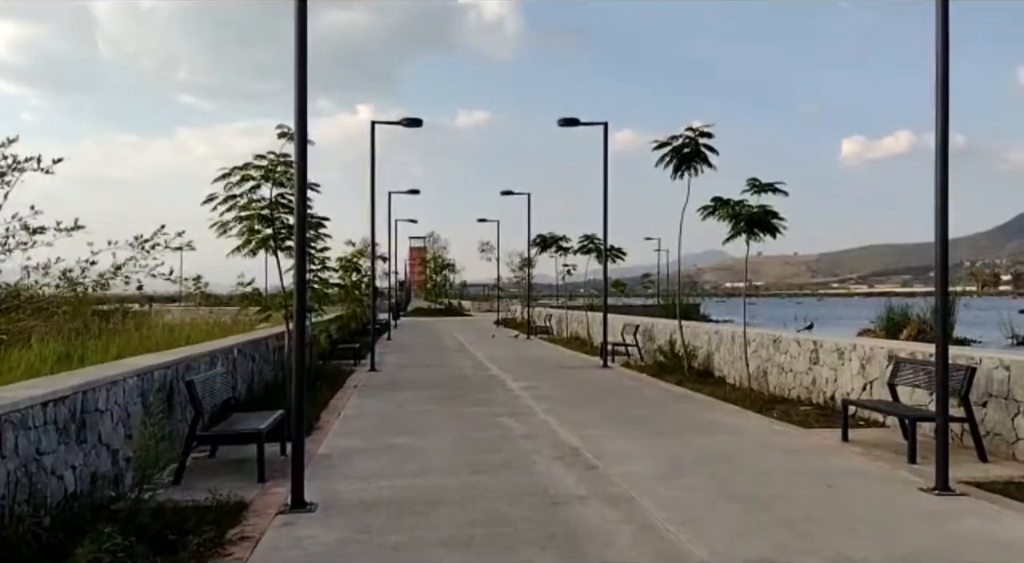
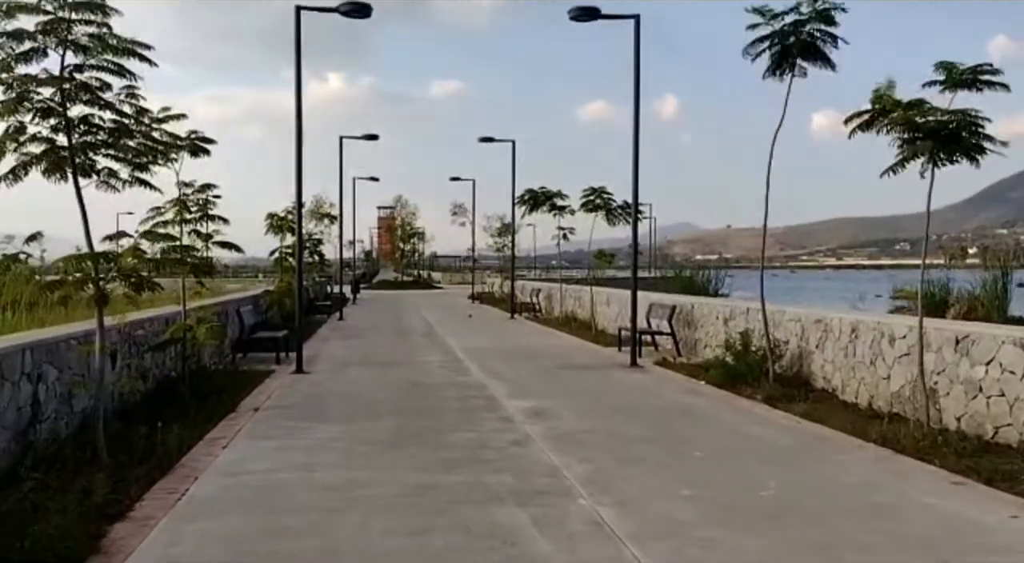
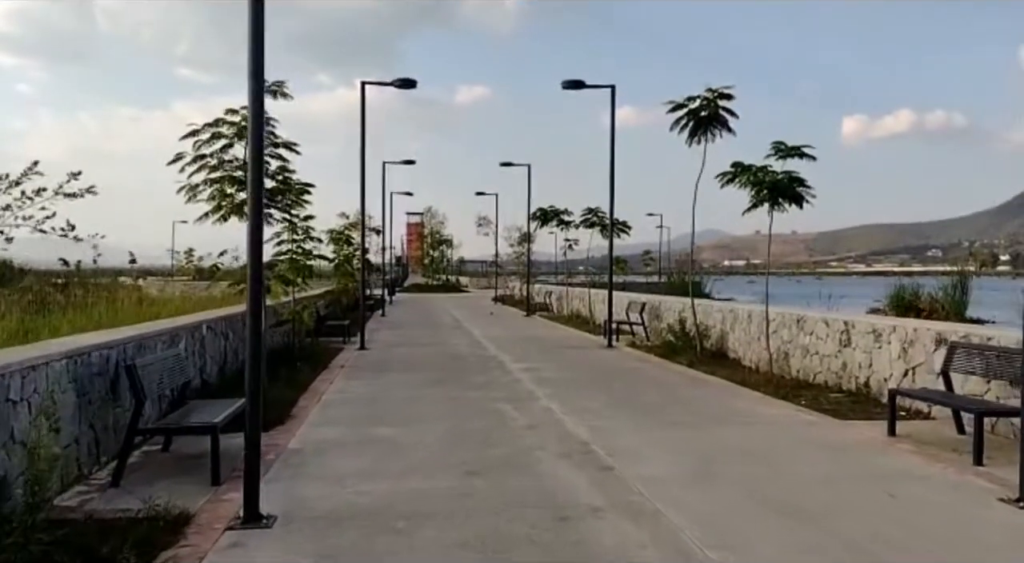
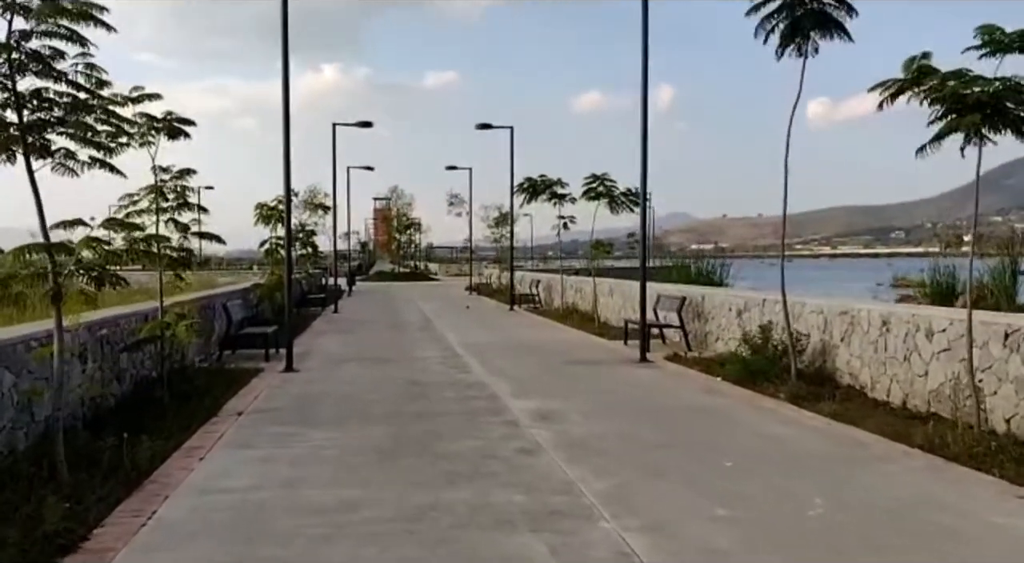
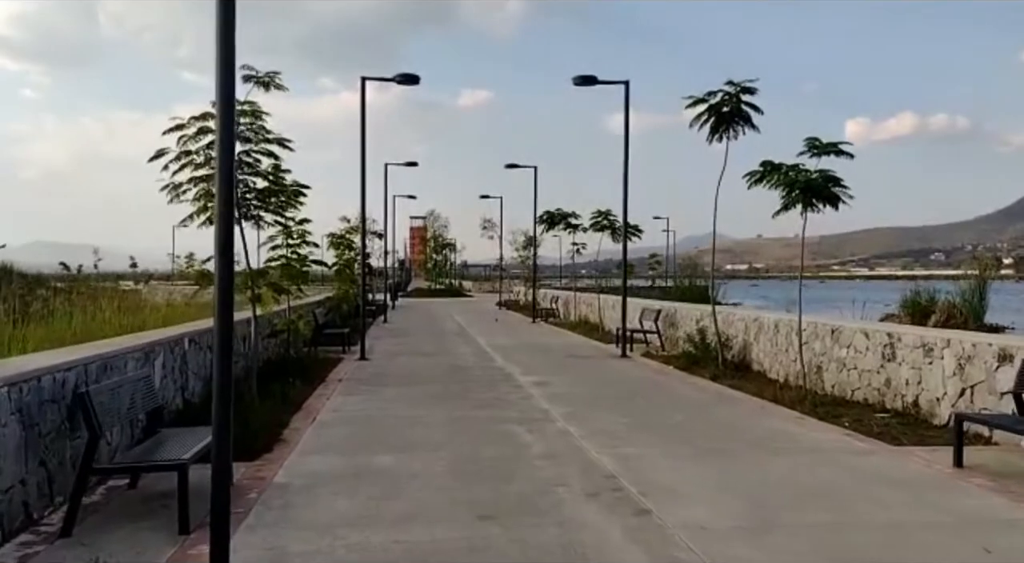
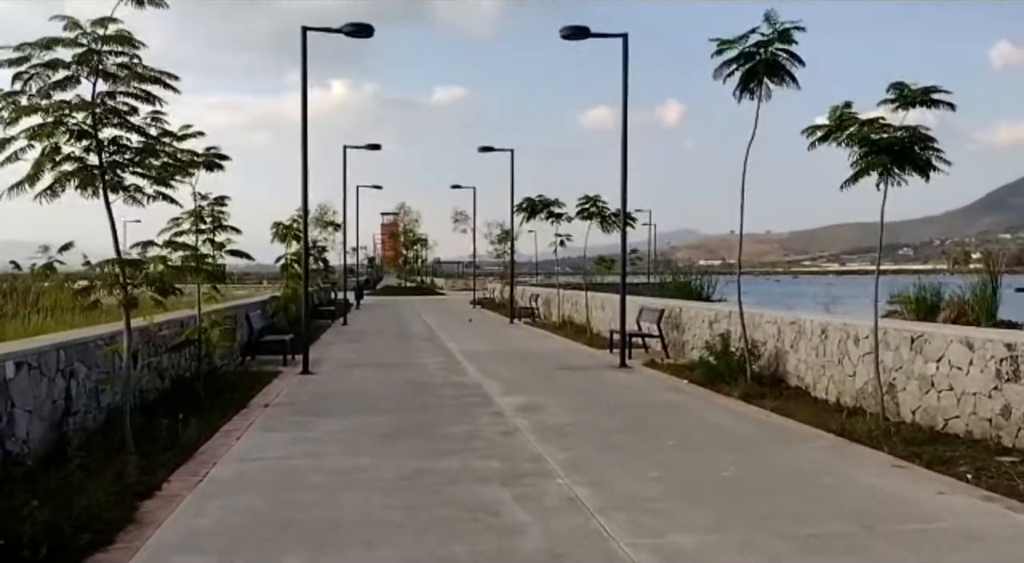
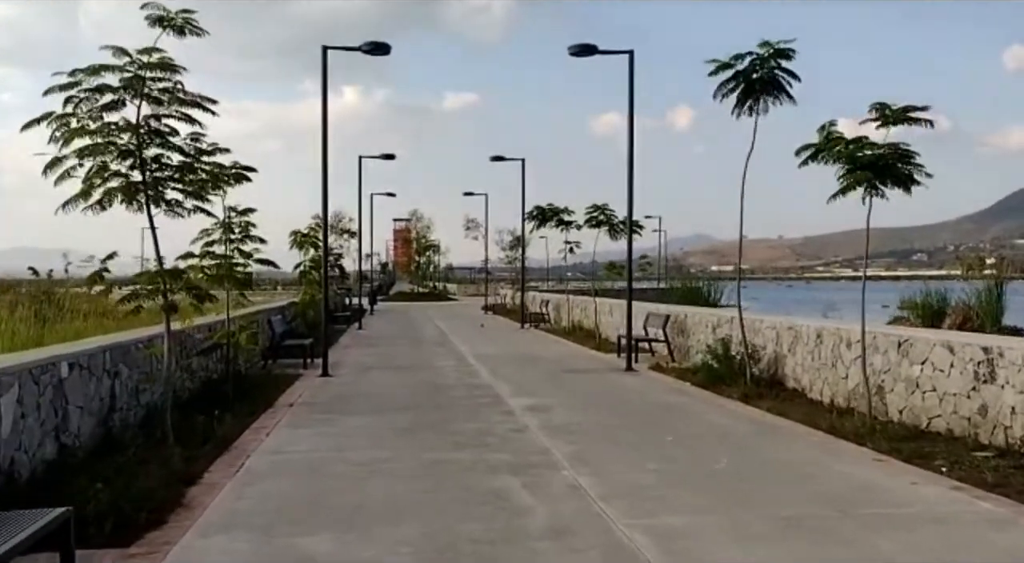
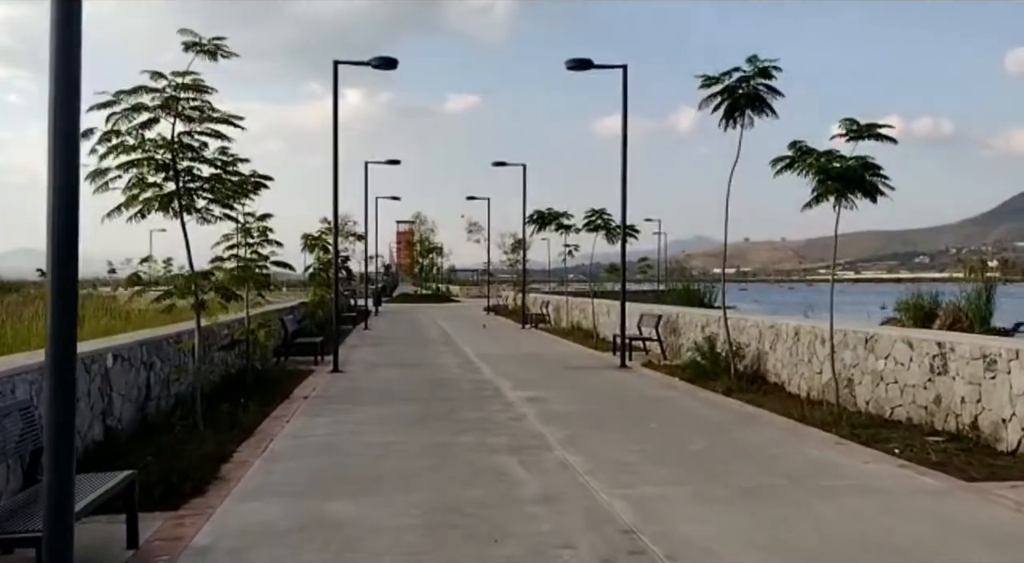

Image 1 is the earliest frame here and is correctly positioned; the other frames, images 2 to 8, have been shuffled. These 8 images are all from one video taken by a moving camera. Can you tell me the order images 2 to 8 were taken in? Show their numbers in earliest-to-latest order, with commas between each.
3, 5, 8, 7, 6, 2, 4
